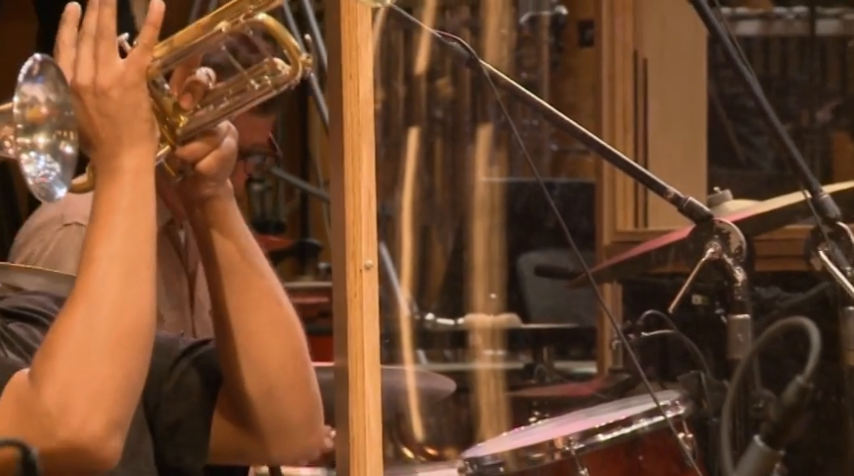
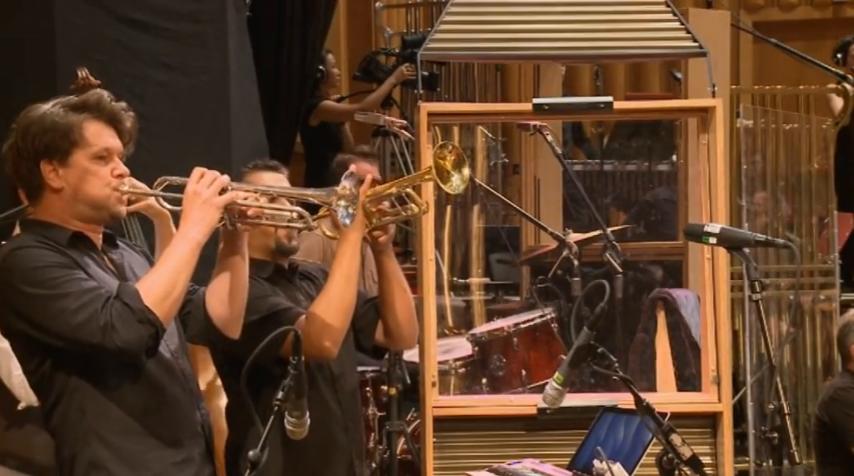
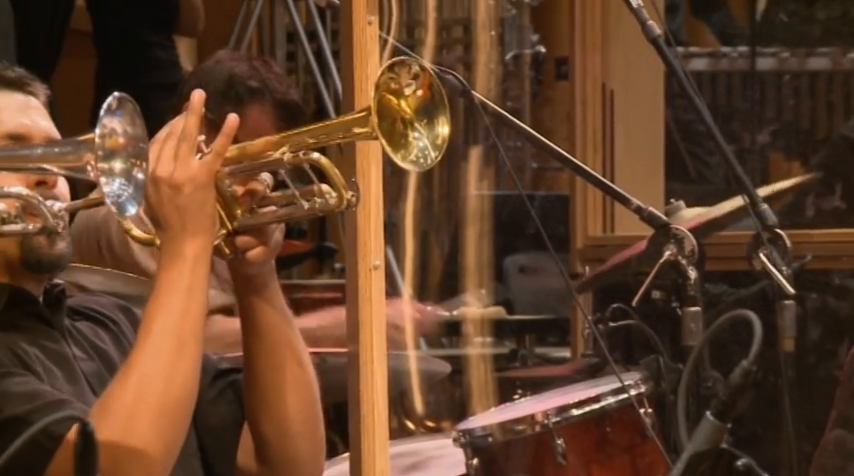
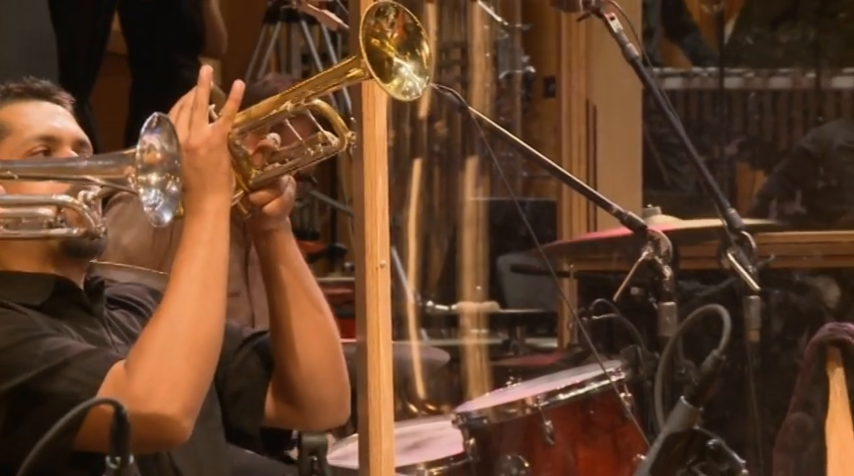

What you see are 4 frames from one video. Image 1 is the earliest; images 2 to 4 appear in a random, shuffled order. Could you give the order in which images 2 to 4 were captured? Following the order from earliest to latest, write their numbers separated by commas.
3, 4, 2
